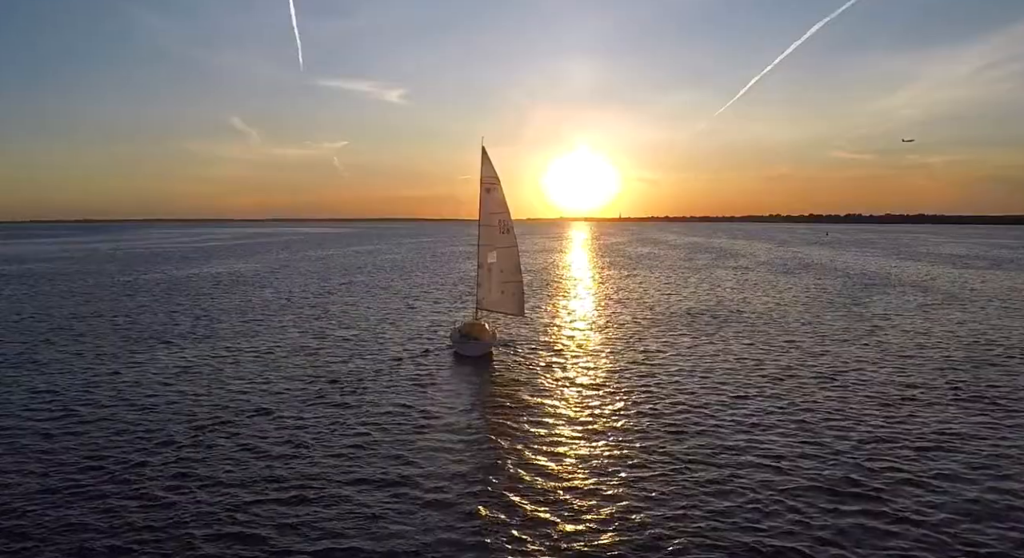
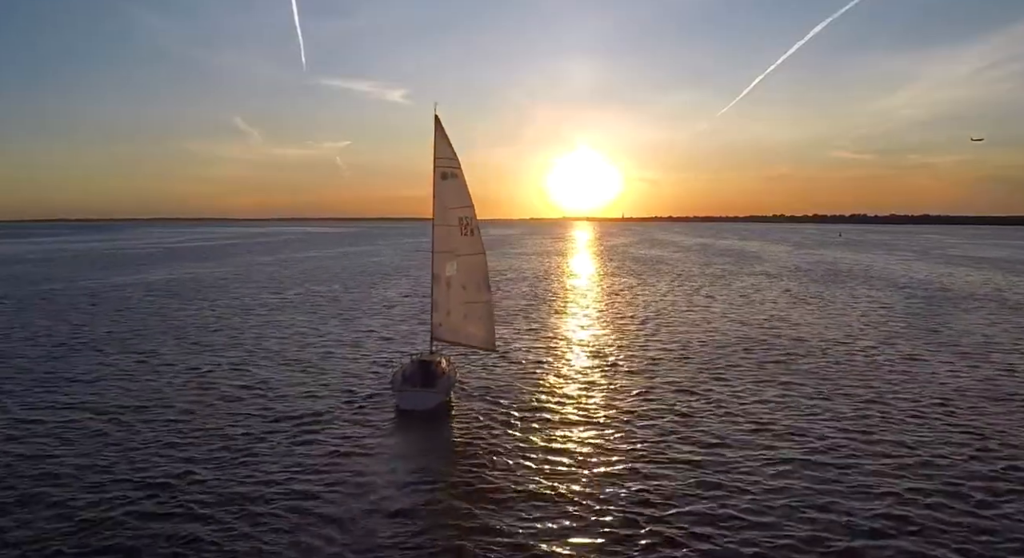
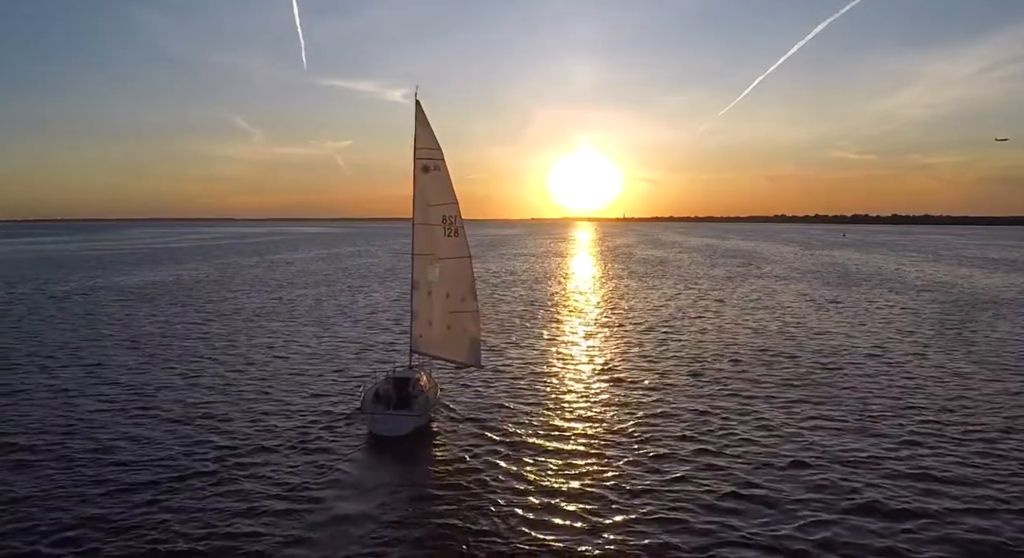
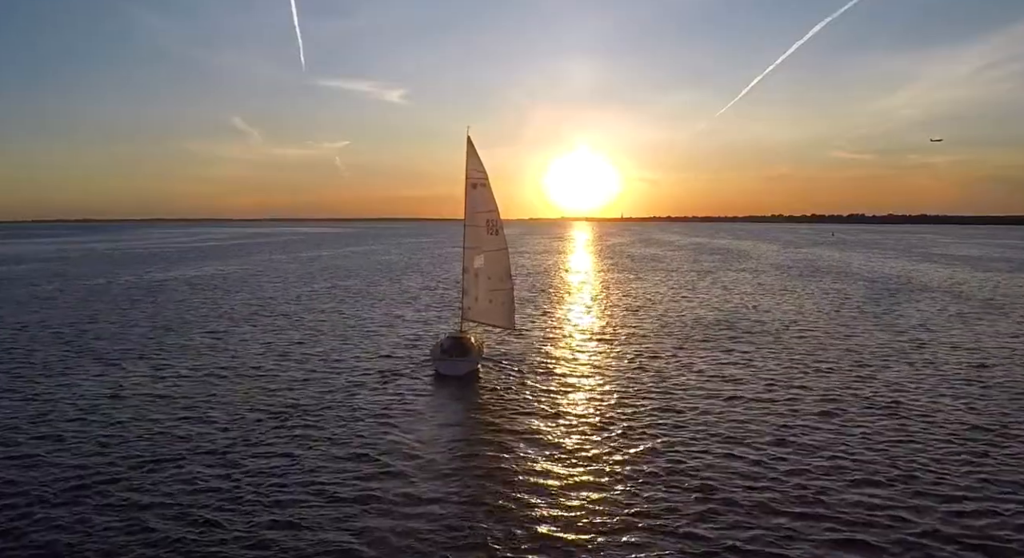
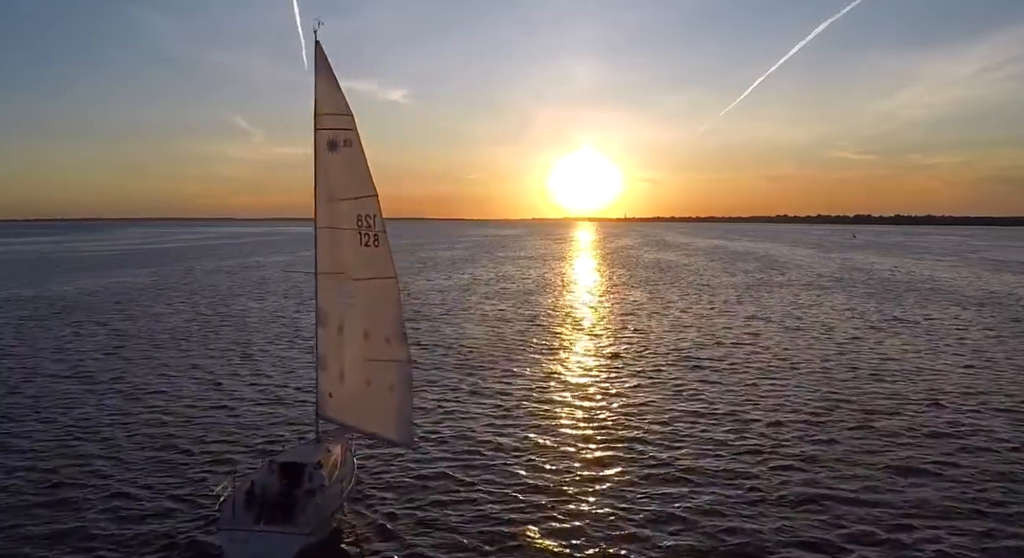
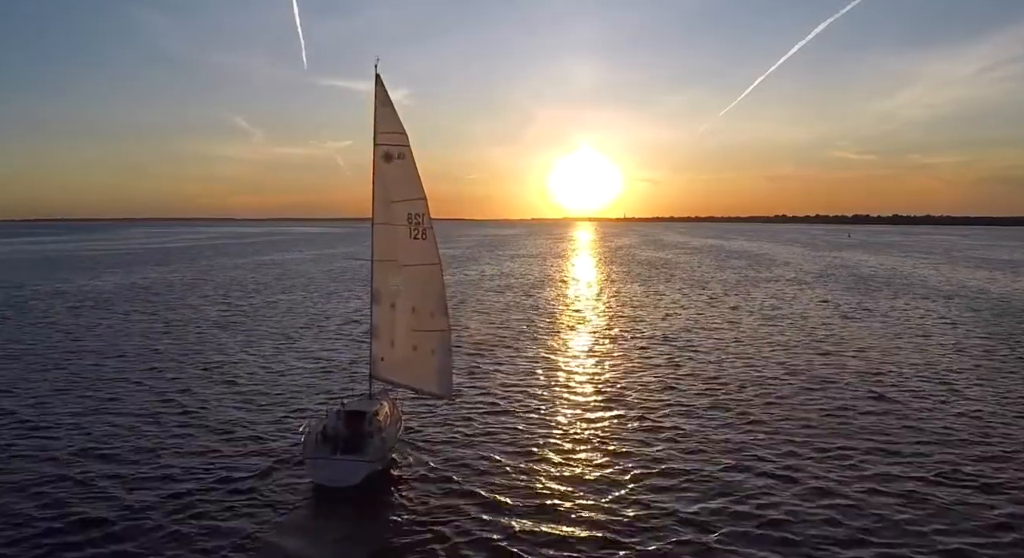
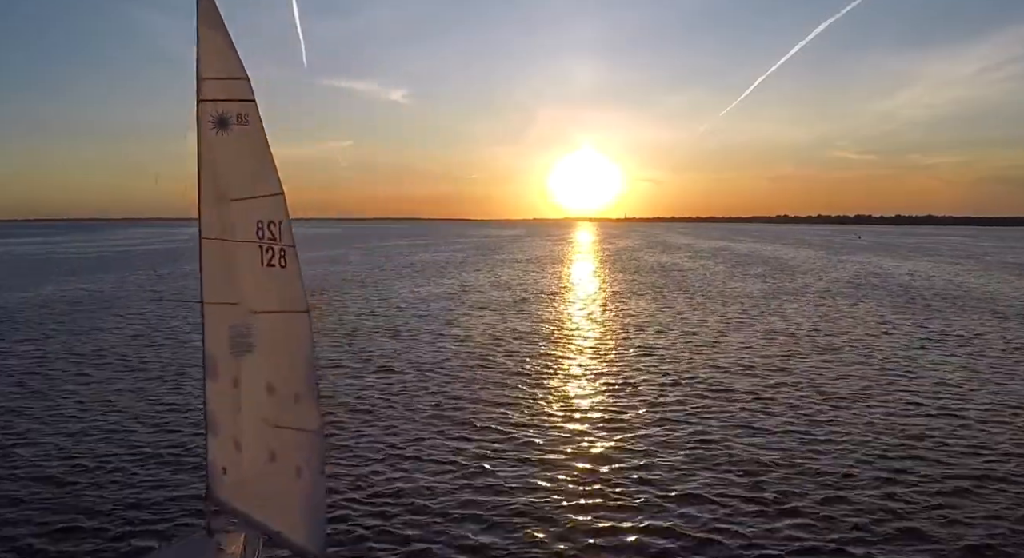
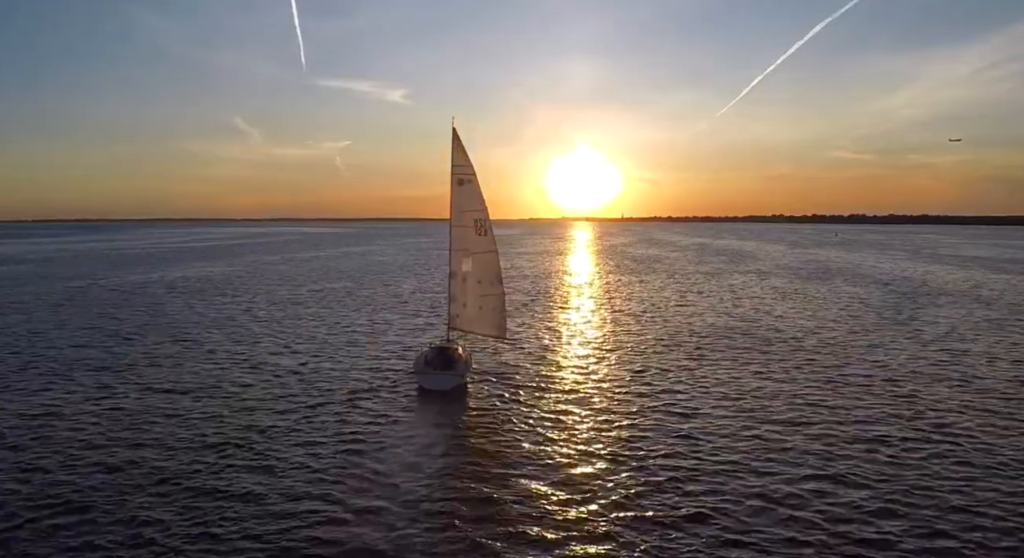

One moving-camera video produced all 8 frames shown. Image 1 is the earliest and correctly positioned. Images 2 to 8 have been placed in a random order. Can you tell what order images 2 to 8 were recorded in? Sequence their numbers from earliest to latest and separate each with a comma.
4, 8, 2, 3, 6, 5, 7
